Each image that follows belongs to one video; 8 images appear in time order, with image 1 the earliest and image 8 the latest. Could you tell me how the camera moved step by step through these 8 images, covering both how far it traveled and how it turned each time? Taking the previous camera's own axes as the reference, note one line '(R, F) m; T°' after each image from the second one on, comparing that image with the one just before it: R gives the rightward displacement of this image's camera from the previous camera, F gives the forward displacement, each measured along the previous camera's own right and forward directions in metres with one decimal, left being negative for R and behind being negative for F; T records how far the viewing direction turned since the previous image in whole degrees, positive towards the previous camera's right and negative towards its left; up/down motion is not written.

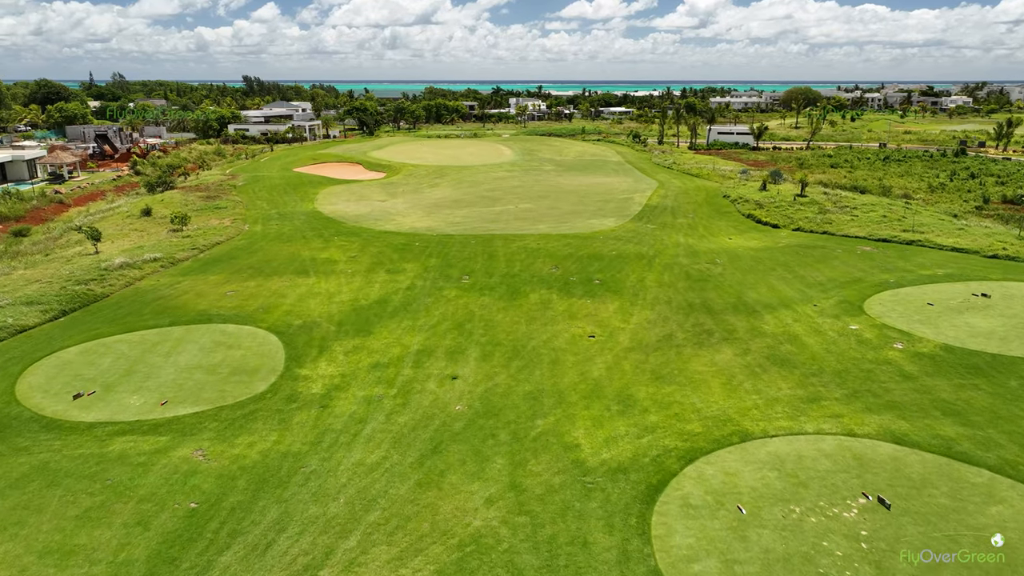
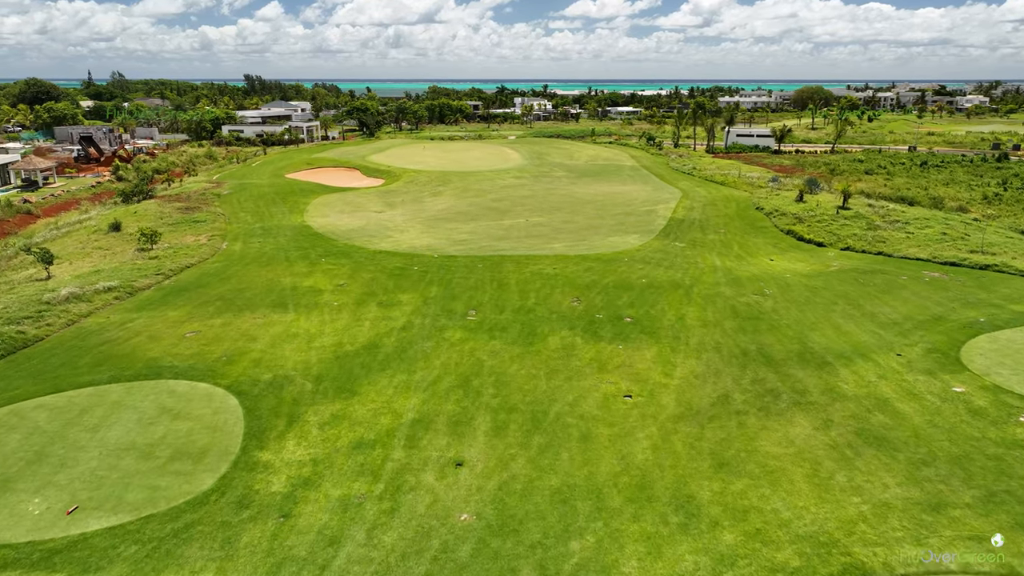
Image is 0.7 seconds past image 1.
(-0.4, +5.1) m; 0°
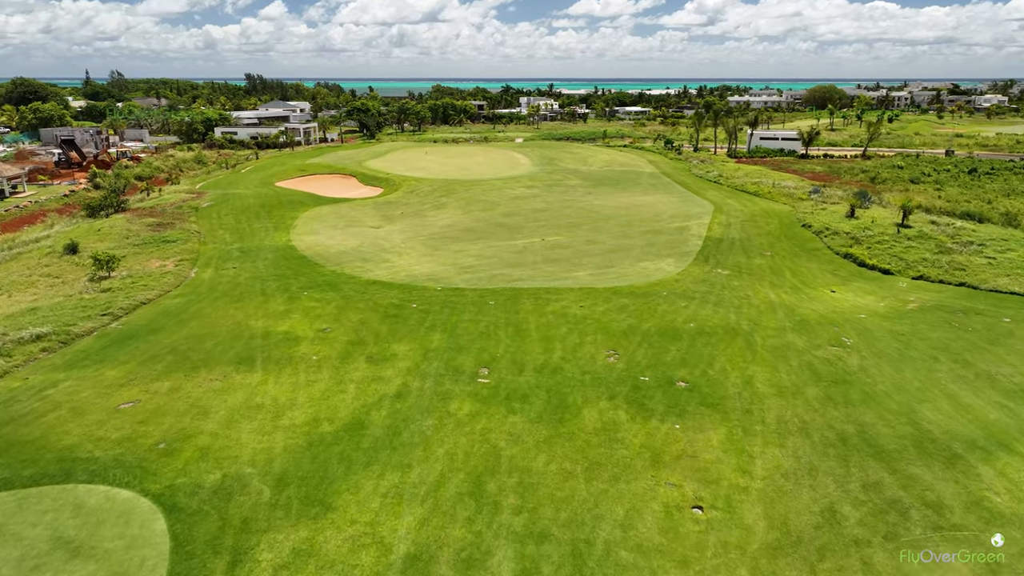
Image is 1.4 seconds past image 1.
(-0.6, +5.6) m; 0°
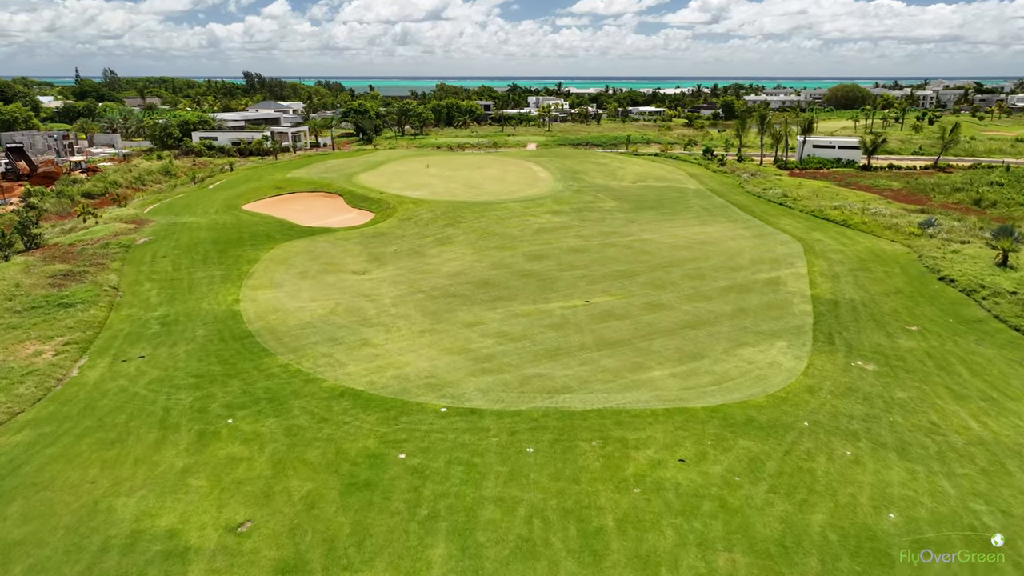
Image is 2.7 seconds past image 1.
(-1.2, +11.4) m; 0°
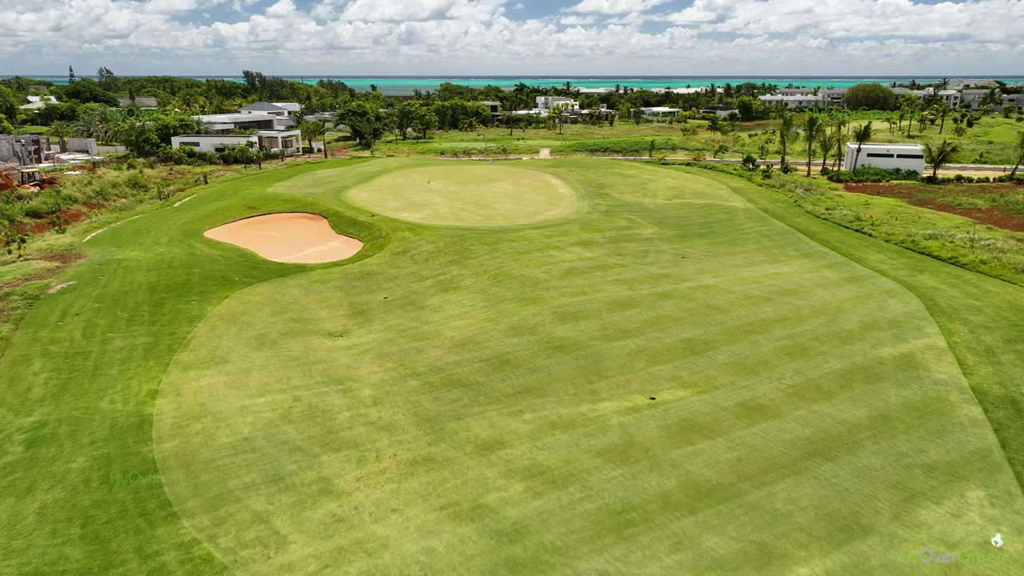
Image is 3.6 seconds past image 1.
(-0.8, +9.0) m; 0°
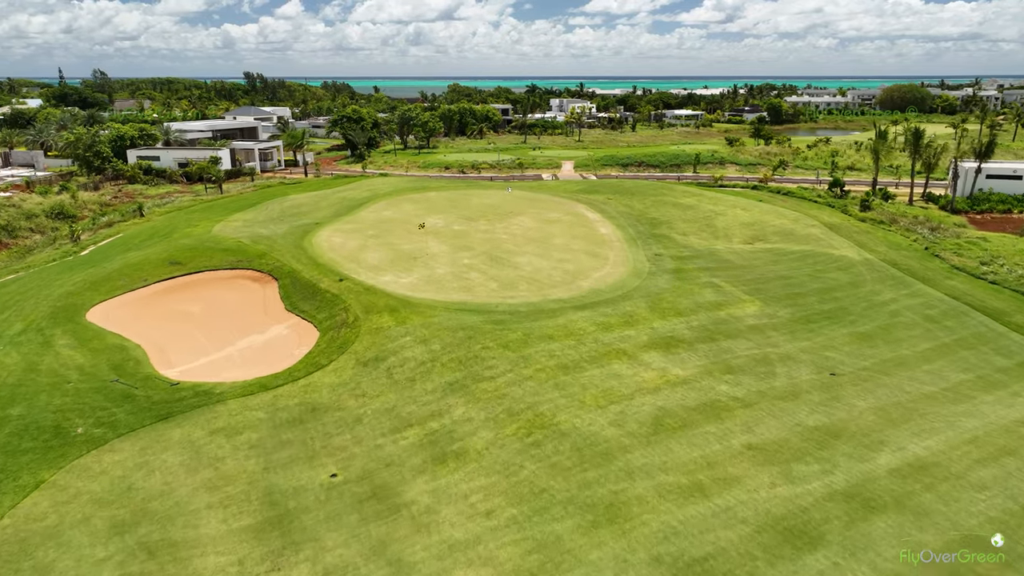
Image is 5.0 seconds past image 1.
(-1.0, +14.1) m; -1°
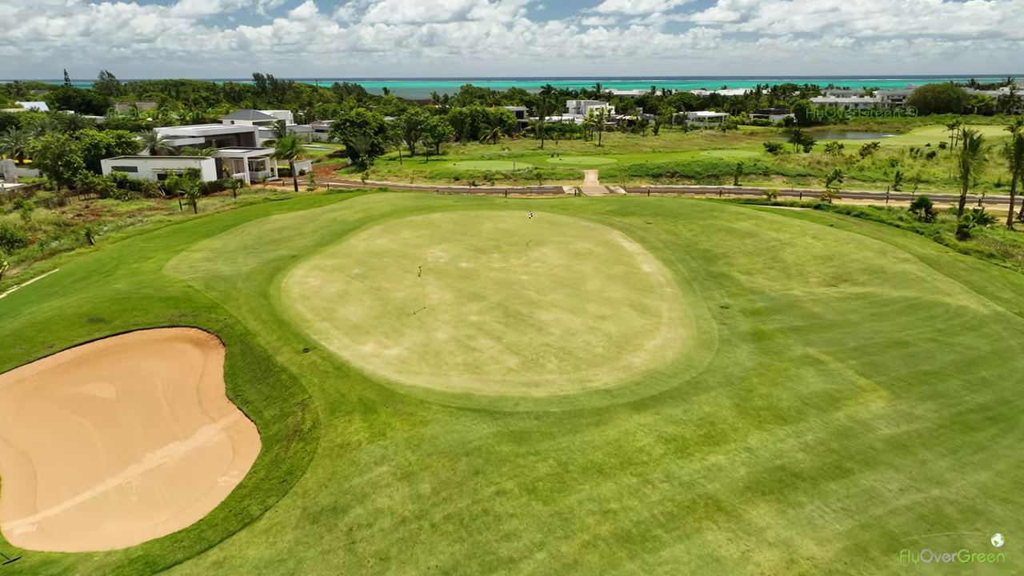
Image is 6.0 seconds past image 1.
(-0.4, +8.3) m; -1°
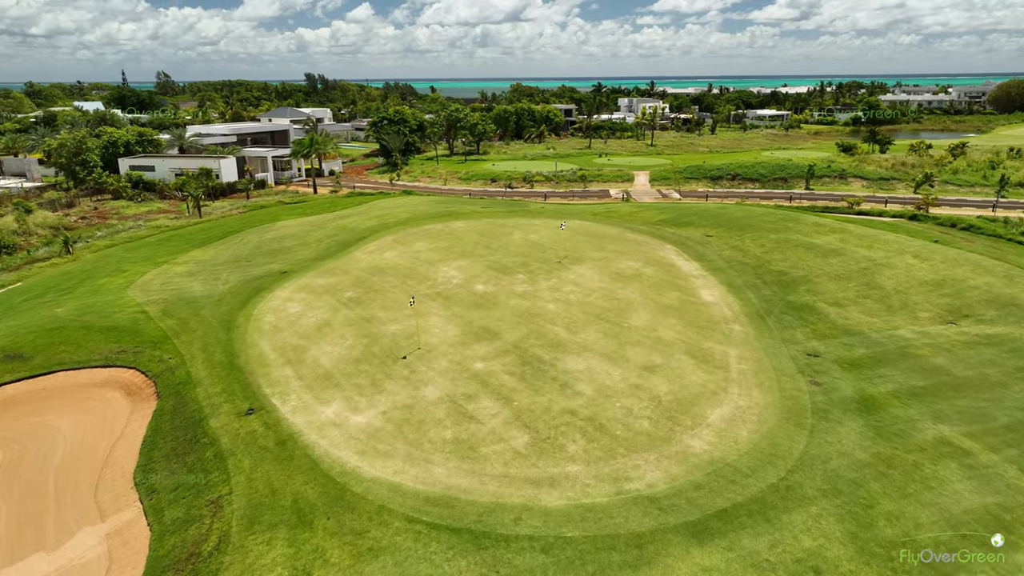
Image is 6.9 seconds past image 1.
(+0.9, +6.3) m; -4°
